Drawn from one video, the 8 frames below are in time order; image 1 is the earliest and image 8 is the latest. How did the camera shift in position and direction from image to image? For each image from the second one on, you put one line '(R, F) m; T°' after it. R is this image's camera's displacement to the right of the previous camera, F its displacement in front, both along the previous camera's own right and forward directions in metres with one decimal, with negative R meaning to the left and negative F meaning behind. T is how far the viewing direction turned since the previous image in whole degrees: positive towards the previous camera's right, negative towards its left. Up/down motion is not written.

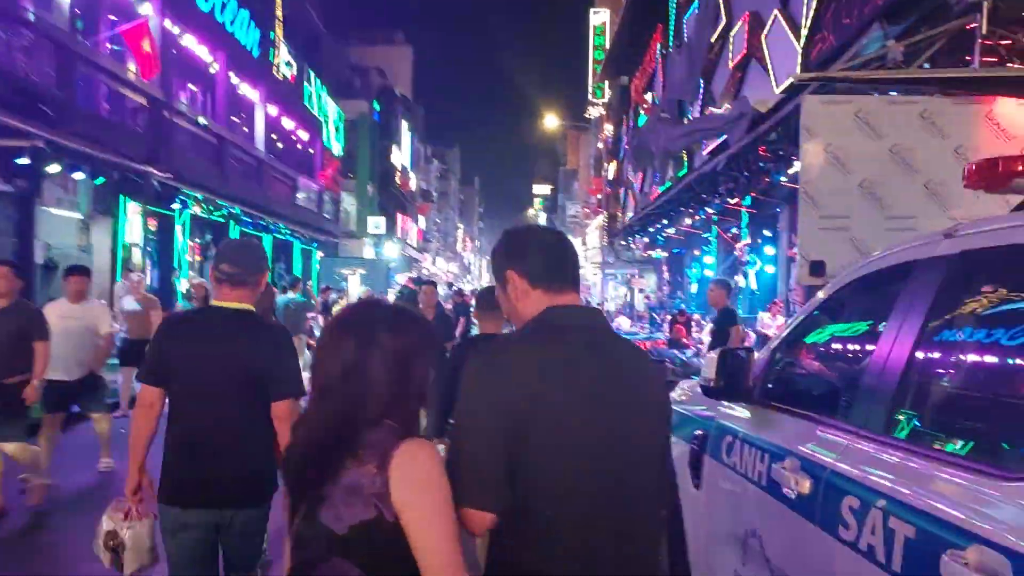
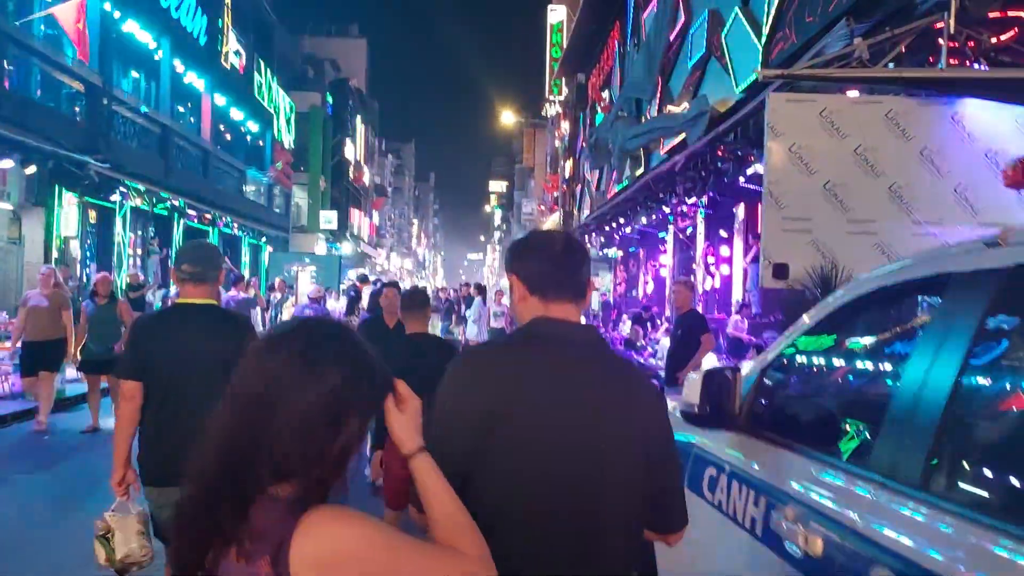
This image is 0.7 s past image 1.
(0.0, +0.3) m; +3°
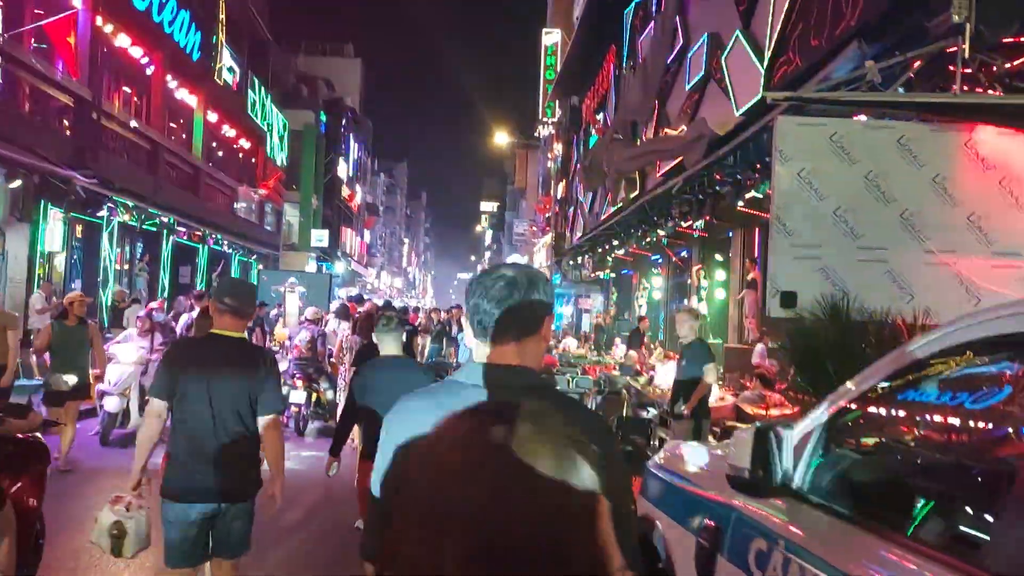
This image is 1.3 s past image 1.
(-0.1, +0.2) m; +1°
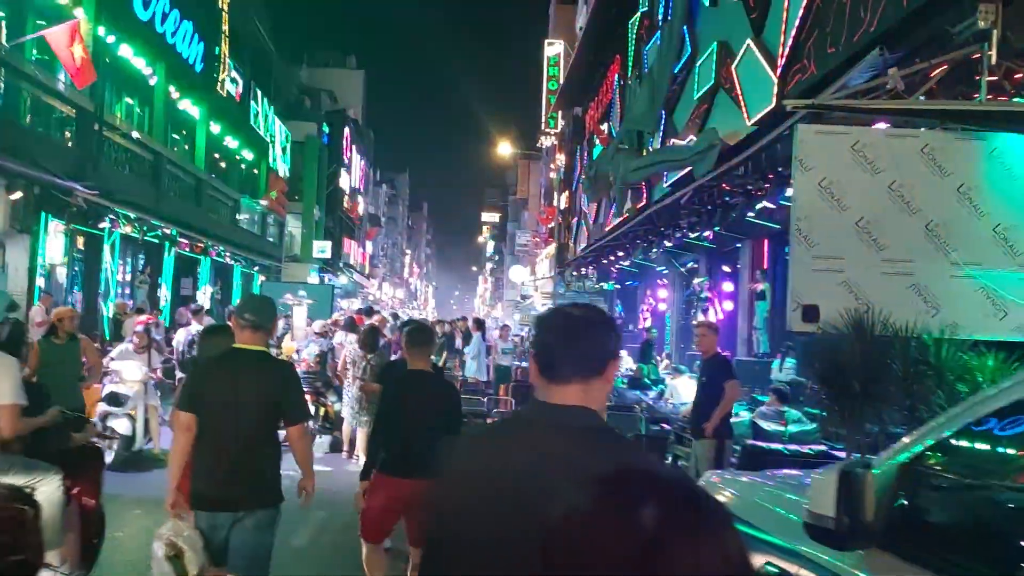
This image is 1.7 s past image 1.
(-0.1, +0.2) m; 0°
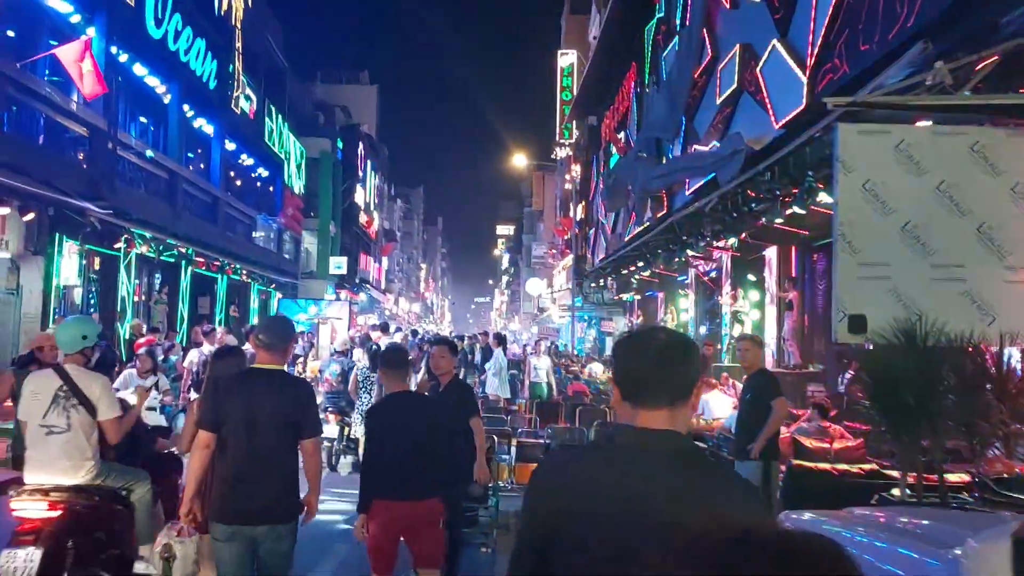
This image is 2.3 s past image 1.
(-0.1, +0.3) m; -1°
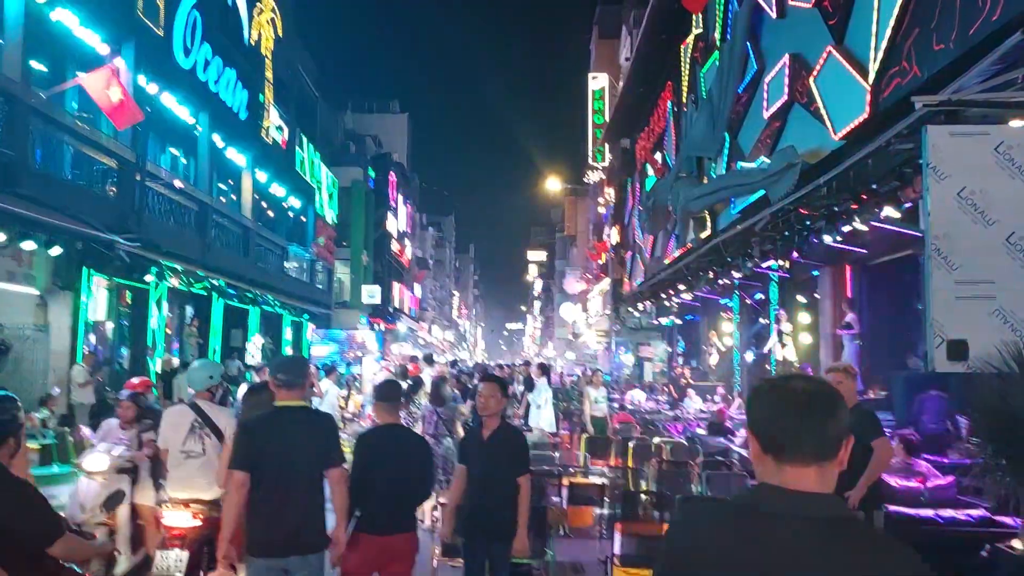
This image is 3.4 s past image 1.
(-0.1, +0.6) m; -2°
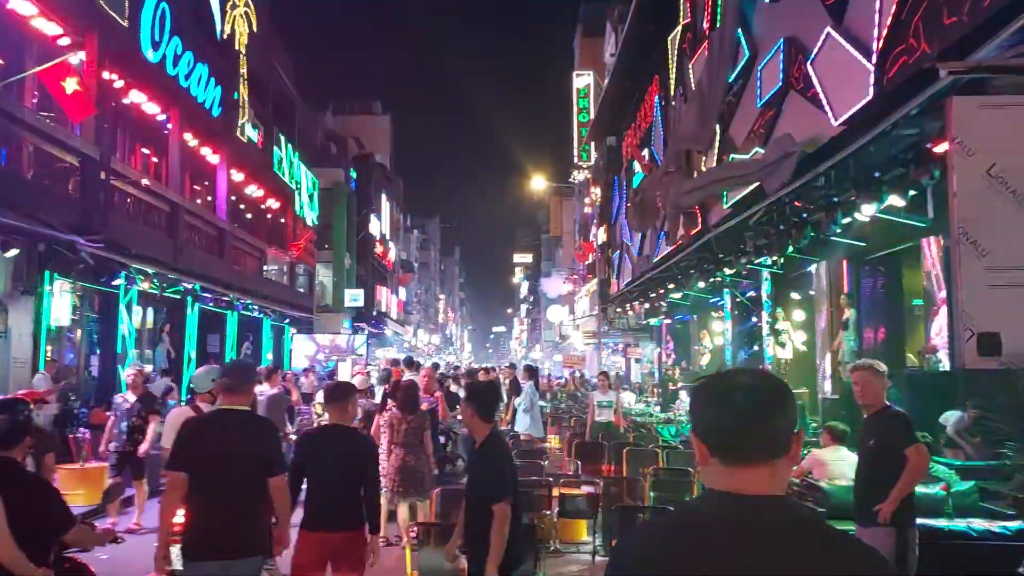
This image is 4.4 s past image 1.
(0.0, +0.5) m; +1°
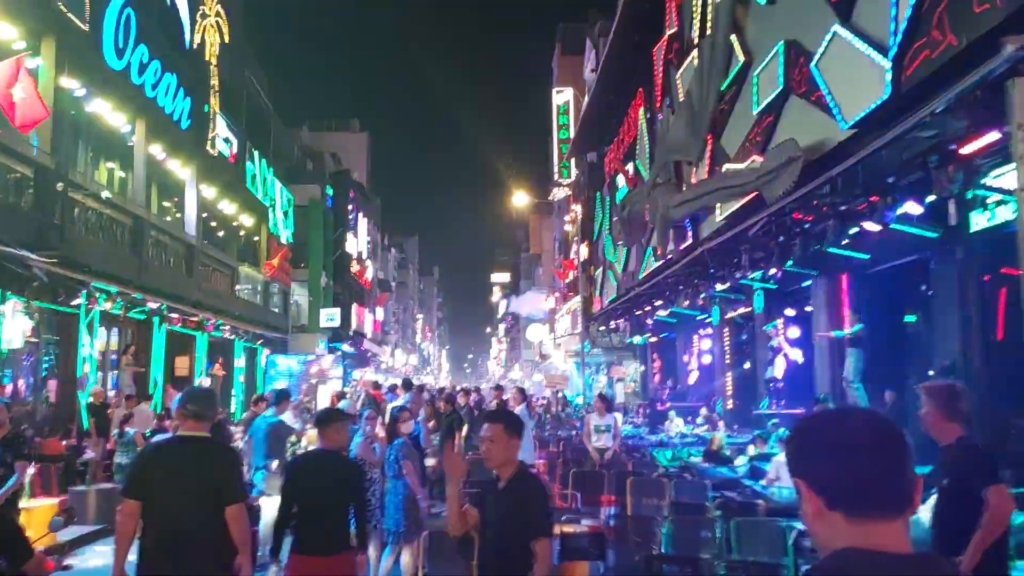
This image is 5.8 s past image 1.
(-0.1, +0.7) m; +2°
